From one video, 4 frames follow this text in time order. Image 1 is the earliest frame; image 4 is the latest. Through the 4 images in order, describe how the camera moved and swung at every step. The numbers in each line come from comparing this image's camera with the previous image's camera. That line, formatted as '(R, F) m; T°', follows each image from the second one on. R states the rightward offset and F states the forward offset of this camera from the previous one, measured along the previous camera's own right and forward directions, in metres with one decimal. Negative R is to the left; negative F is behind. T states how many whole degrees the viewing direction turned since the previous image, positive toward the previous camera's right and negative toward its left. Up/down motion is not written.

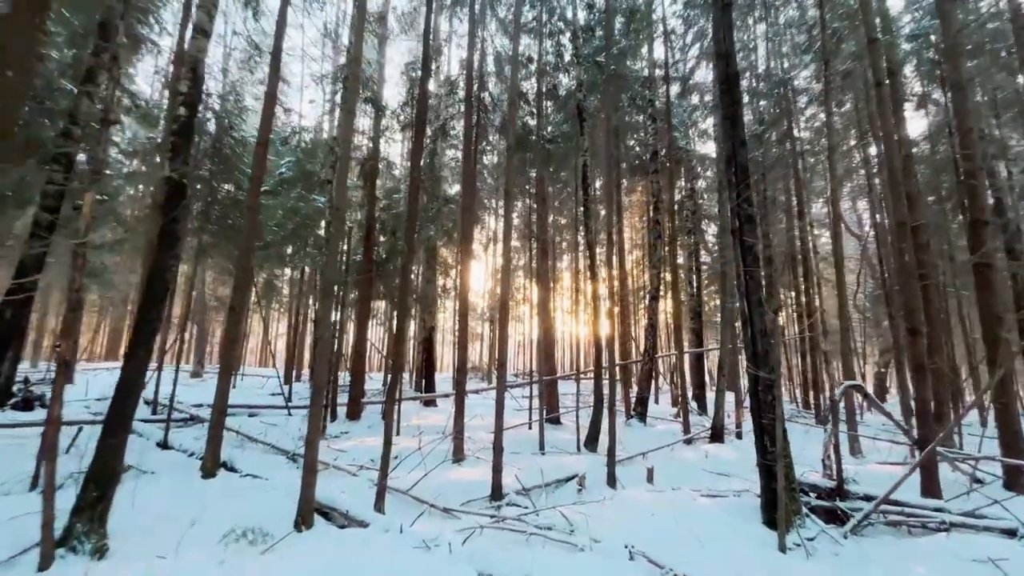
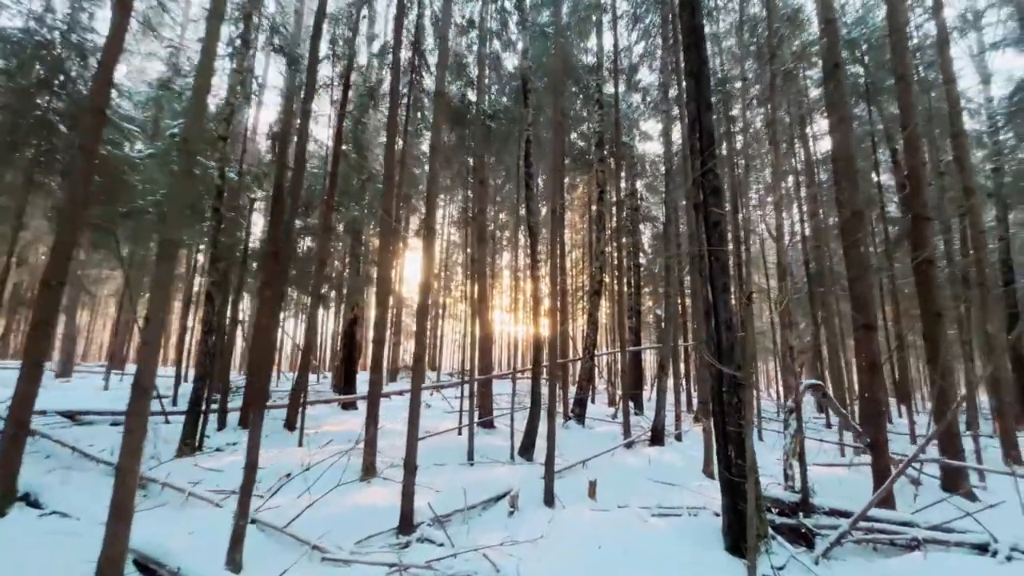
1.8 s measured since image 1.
(+0.2, +1.1) m; +8°
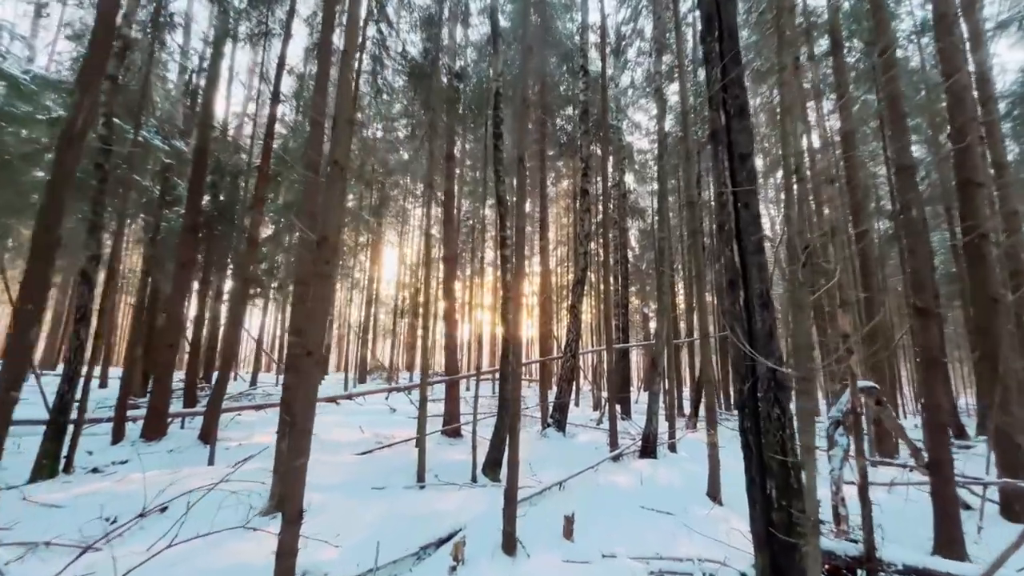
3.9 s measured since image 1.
(+0.4, +1.5) m; +2°
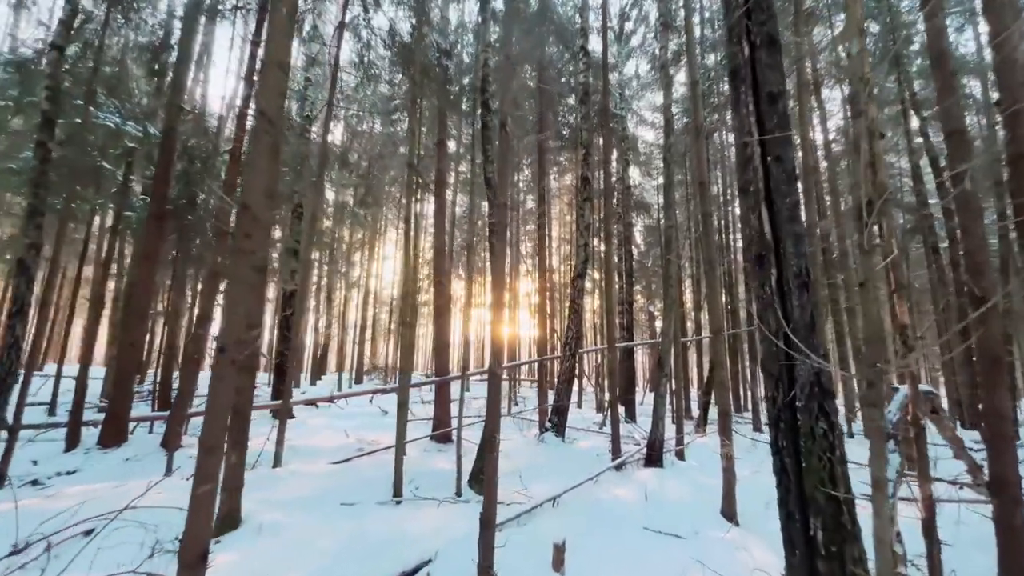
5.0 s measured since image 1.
(+0.2, +0.7) m; -1°
